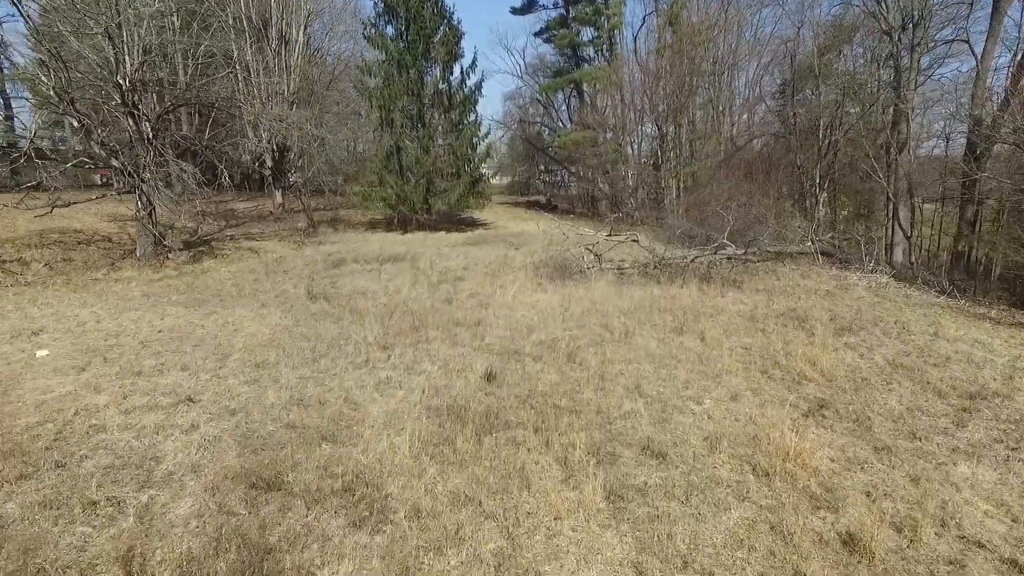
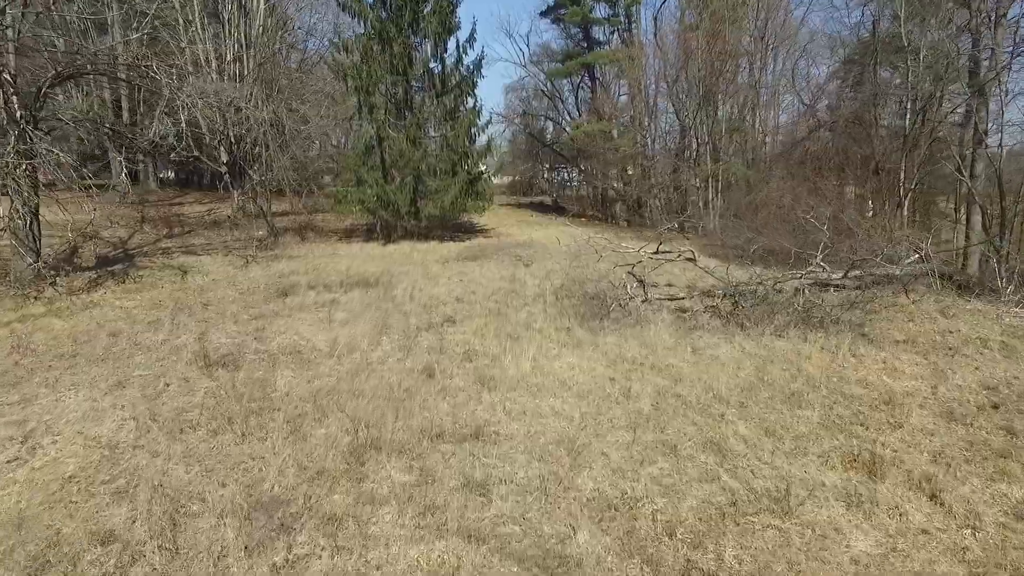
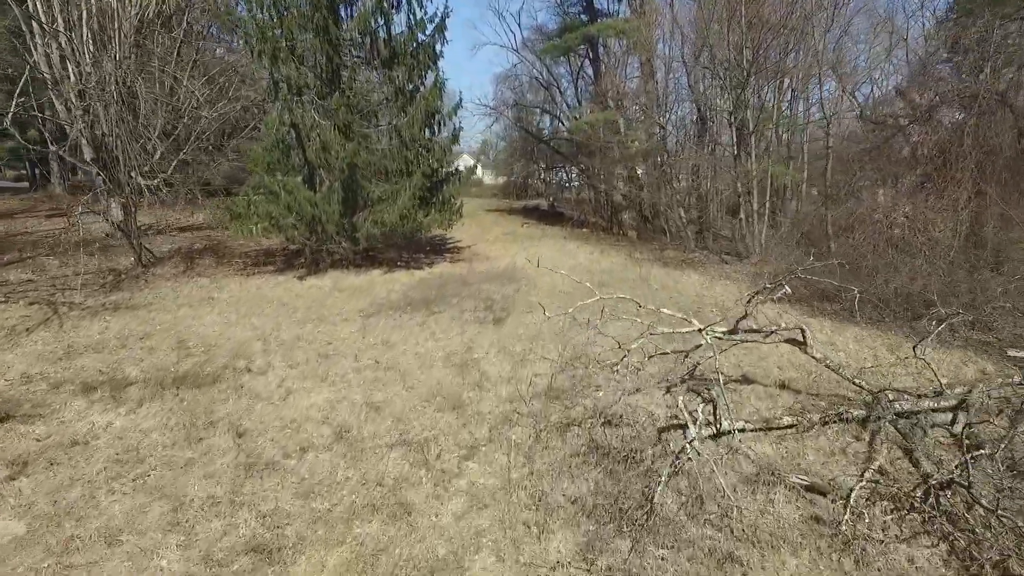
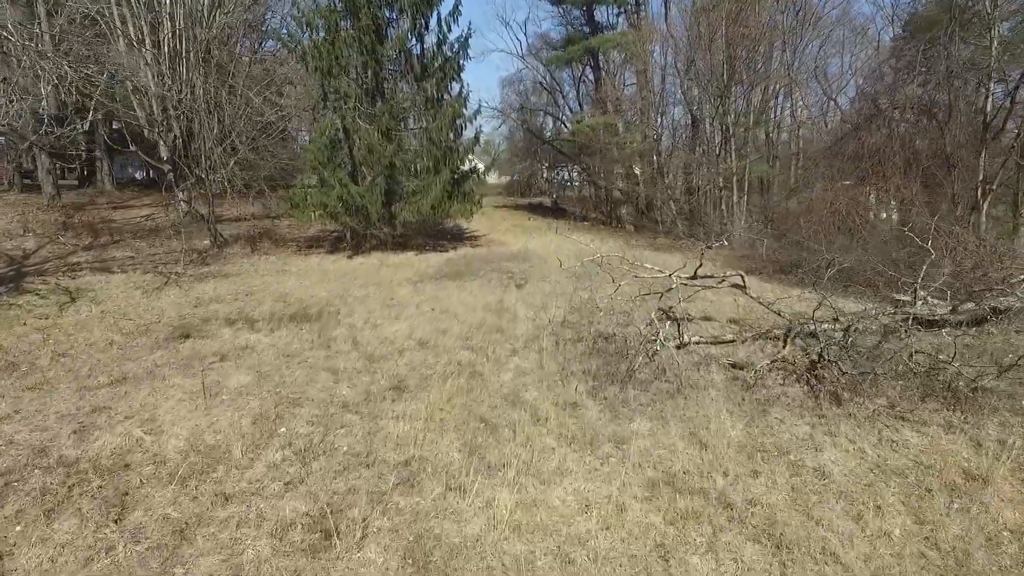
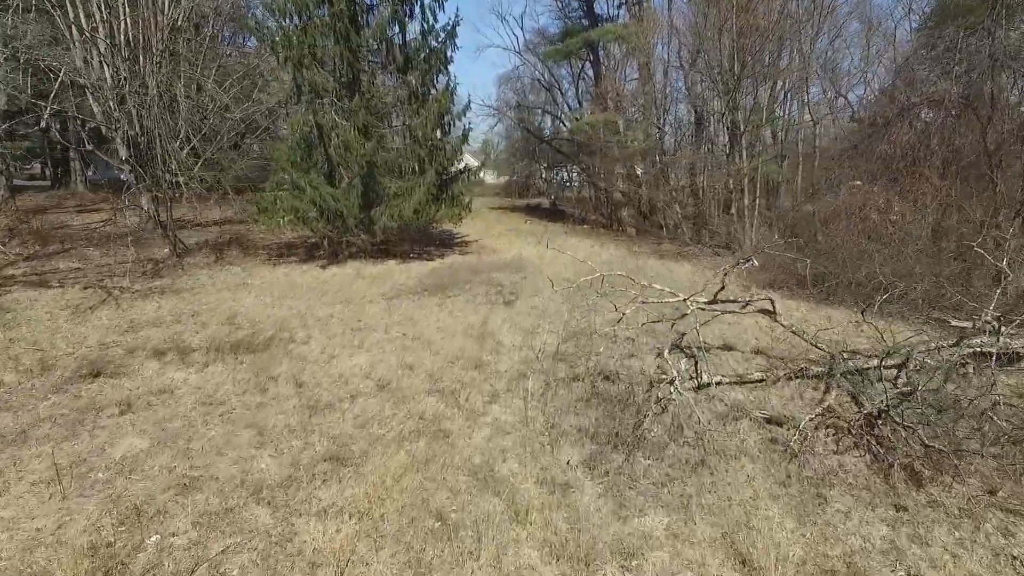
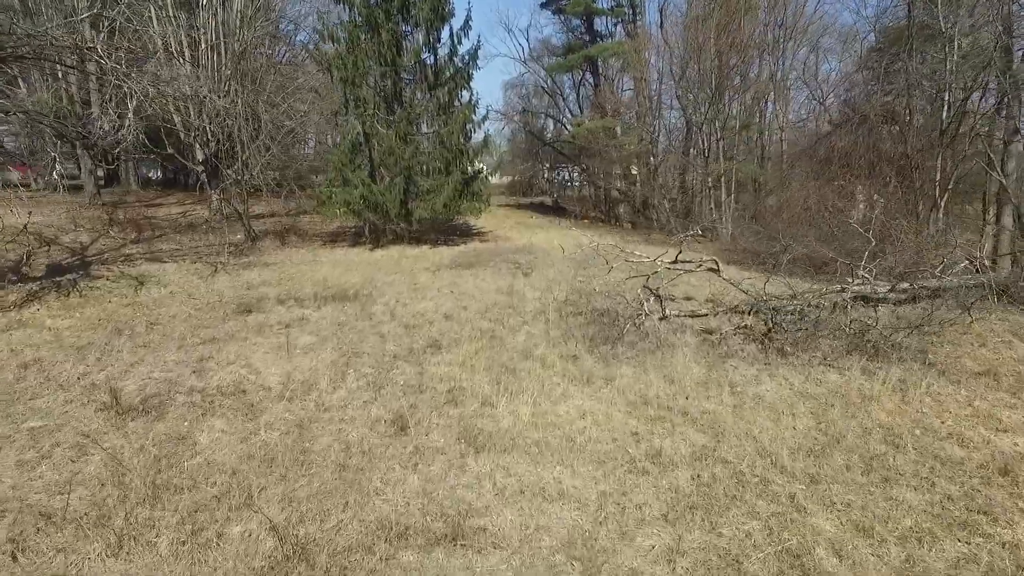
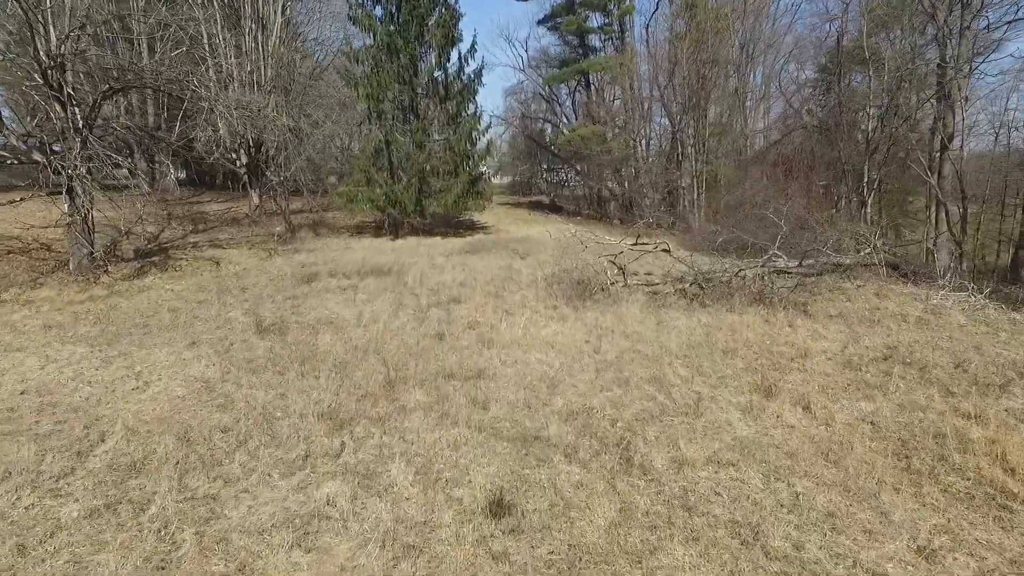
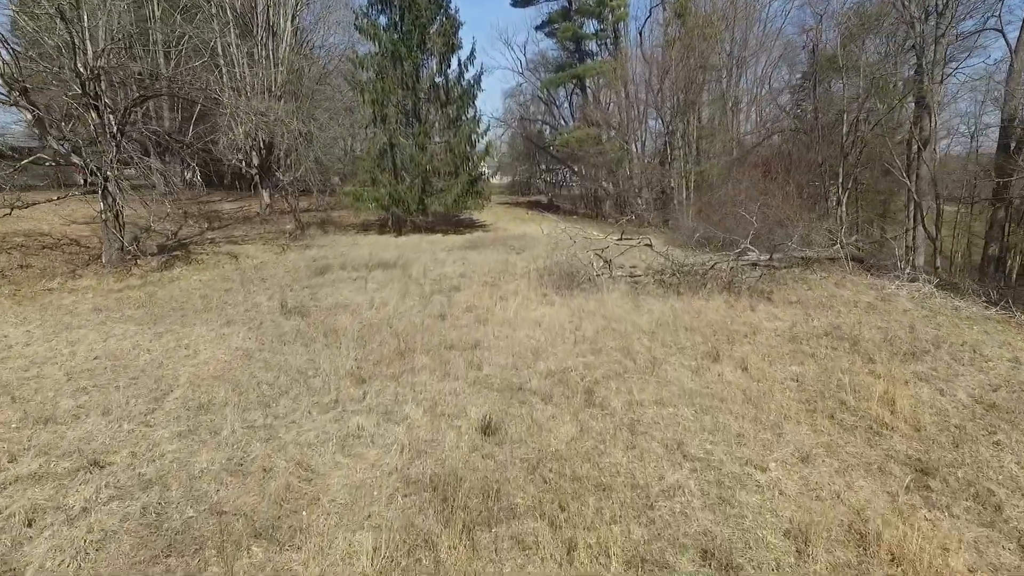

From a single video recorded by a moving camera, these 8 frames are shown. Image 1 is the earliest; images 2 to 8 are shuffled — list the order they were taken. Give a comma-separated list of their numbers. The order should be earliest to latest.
8, 7, 2, 6, 4, 5, 3
